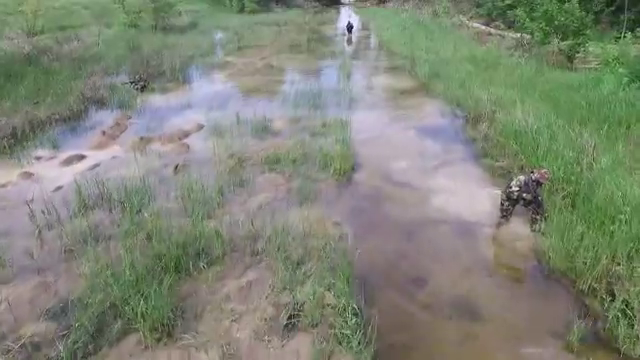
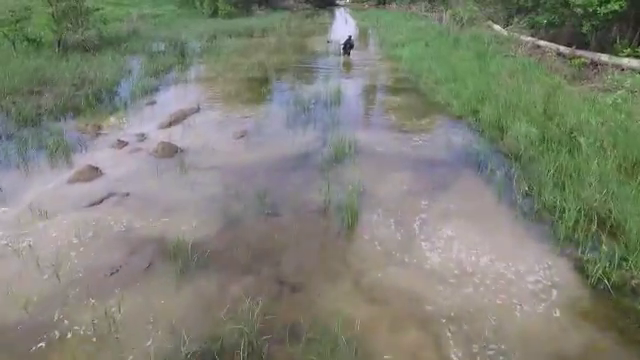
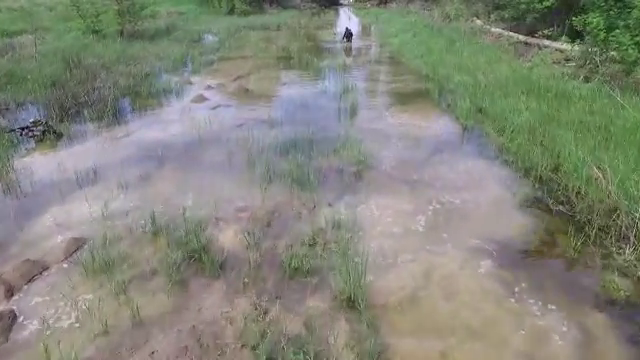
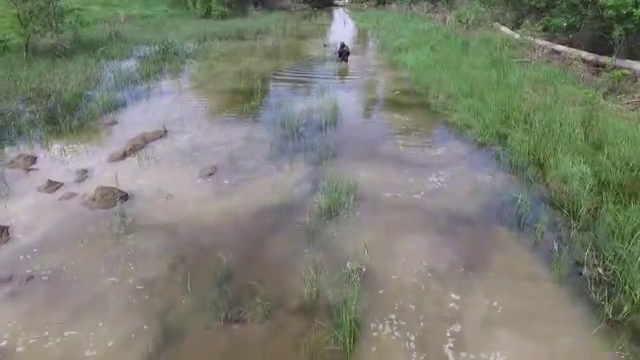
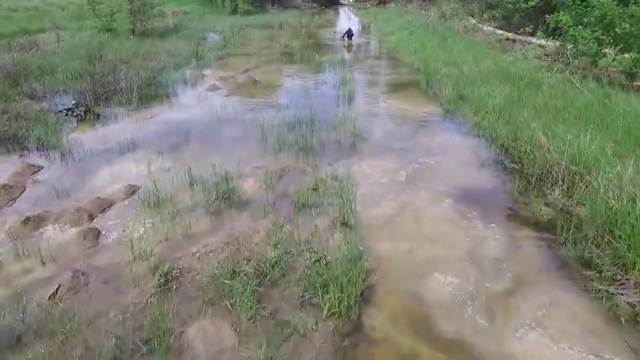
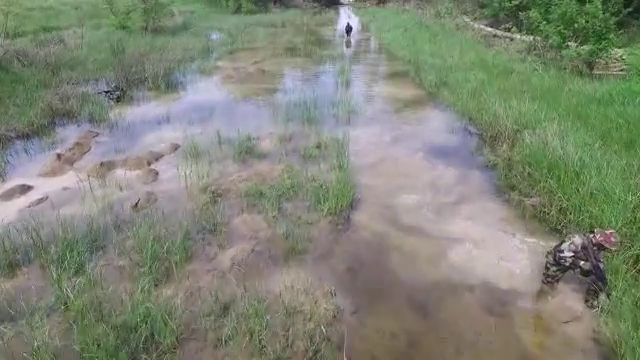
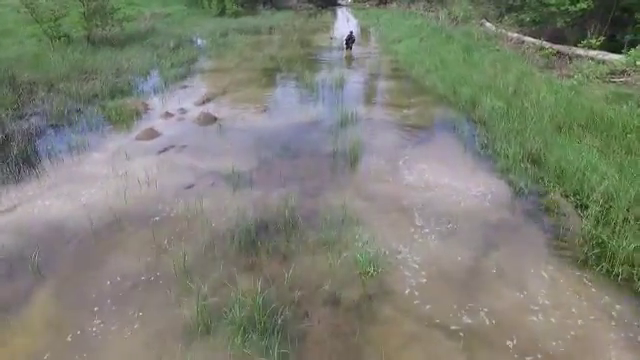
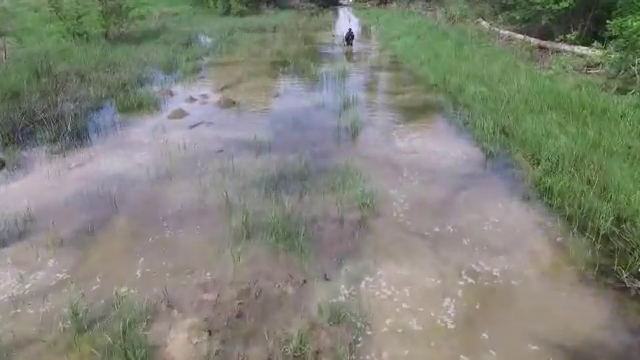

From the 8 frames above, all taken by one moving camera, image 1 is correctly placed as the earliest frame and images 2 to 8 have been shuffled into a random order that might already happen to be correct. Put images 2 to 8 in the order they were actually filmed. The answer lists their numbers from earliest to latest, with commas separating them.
6, 5, 3, 8, 7, 2, 4
